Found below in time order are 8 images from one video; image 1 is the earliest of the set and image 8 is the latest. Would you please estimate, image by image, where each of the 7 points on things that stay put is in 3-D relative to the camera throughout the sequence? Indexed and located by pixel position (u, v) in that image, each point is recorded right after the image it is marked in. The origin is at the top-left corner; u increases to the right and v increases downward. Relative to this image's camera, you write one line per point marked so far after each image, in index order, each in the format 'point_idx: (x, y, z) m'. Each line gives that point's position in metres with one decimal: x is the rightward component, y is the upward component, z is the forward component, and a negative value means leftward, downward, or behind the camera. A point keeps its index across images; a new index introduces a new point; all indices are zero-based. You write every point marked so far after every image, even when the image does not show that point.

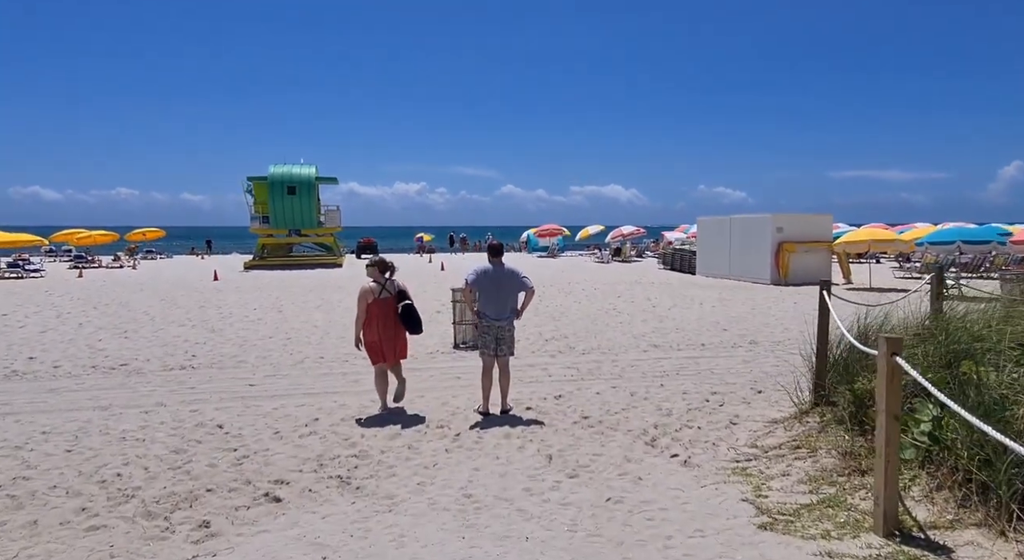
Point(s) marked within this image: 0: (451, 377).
0: (-0.7, -1.0, +7.5) m
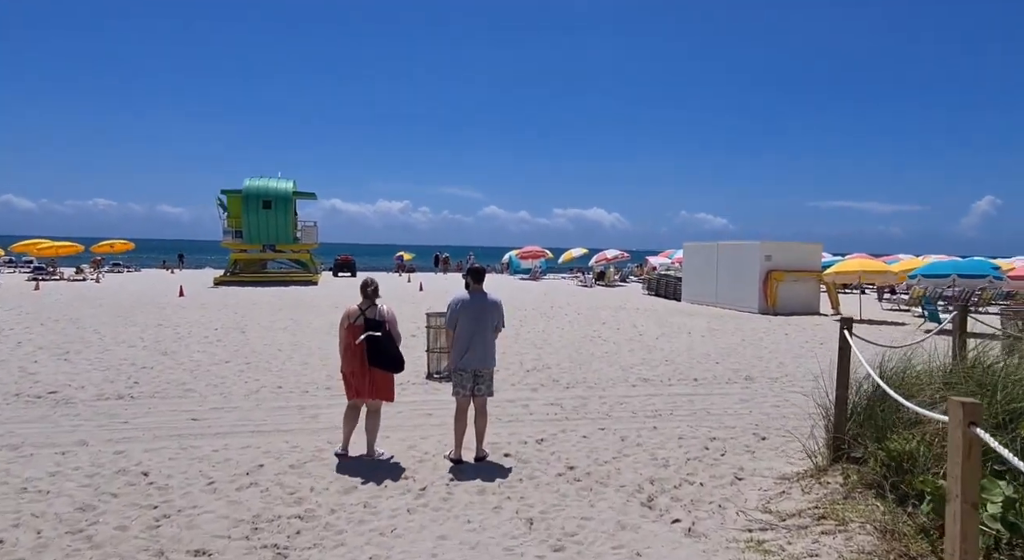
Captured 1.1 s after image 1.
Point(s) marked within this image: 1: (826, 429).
0: (-0.9, -1.3, +6.8) m
1: (+2.4, -1.1, +5.3) m
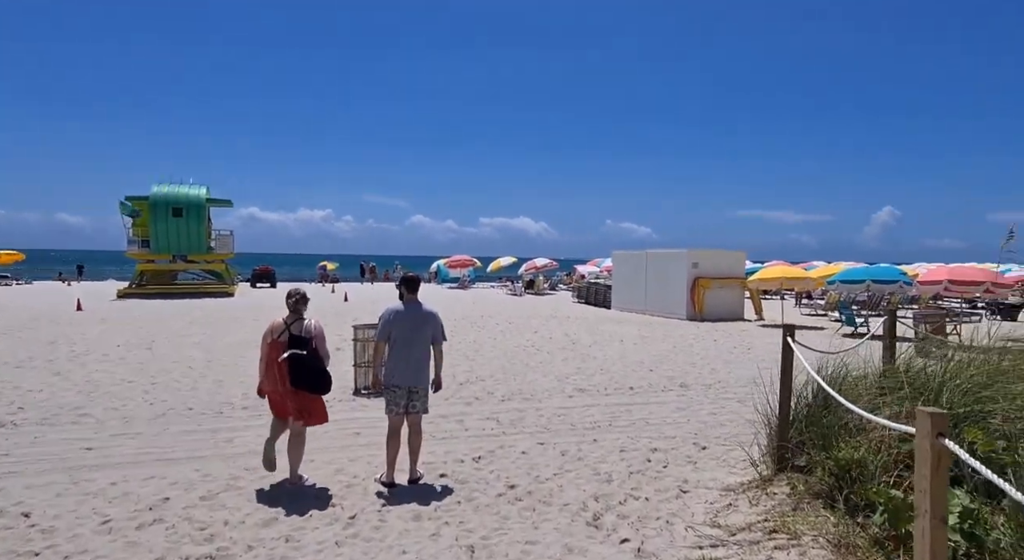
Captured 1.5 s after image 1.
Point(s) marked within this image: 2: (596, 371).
0: (-1.5, -1.4, +6.4) m
1: (+1.9, -1.2, +5.2) m
2: (+1.2, -1.3, +10.1) m
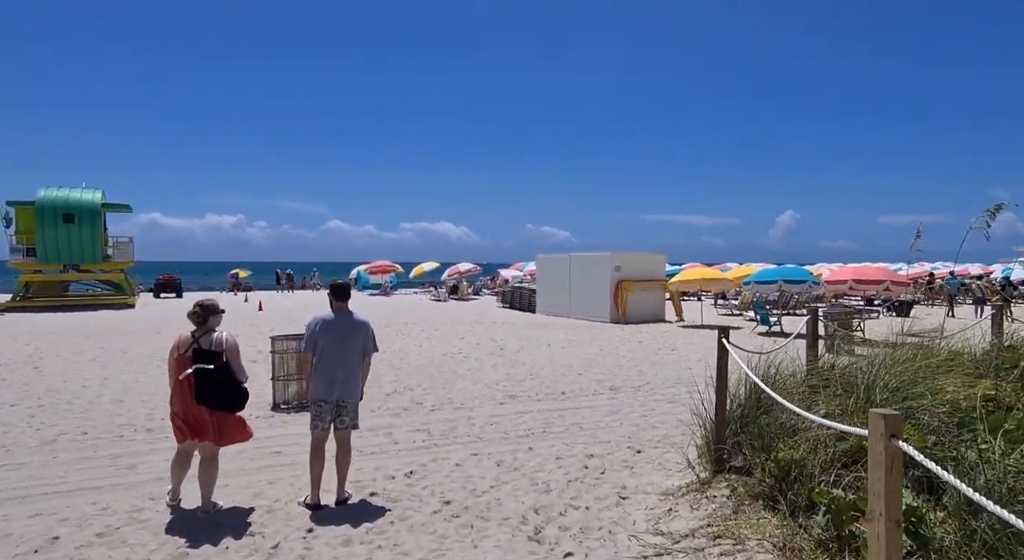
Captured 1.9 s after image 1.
0: (-2.1, -1.5, +6.0) m
1: (+1.4, -1.2, +5.2) m
2: (+0.2, -1.4, +9.9) m
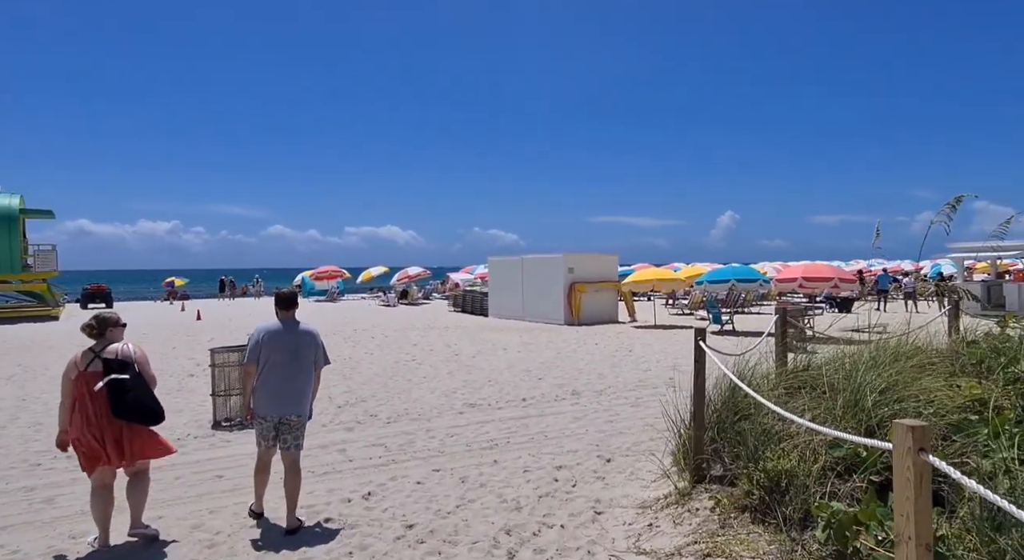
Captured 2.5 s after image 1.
0: (-2.4, -1.5, +5.5) m
1: (+1.2, -1.2, +4.9) m
2: (-0.4, -1.4, +9.6) m
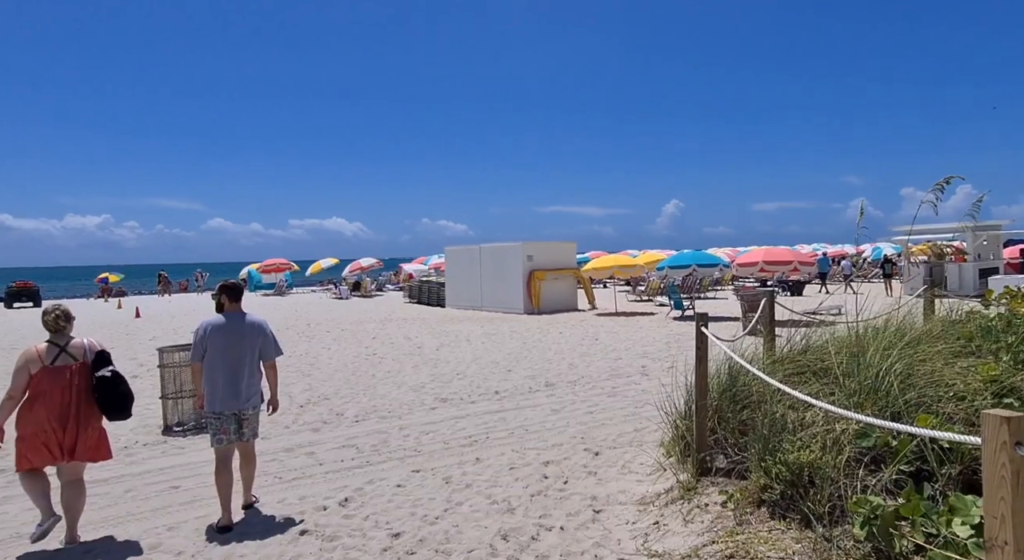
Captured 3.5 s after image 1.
0: (-2.4, -1.5, +4.9) m
1: (+1.1, -1.1, +4.7) m
2: (-0.8, -1.3, +9.2) m
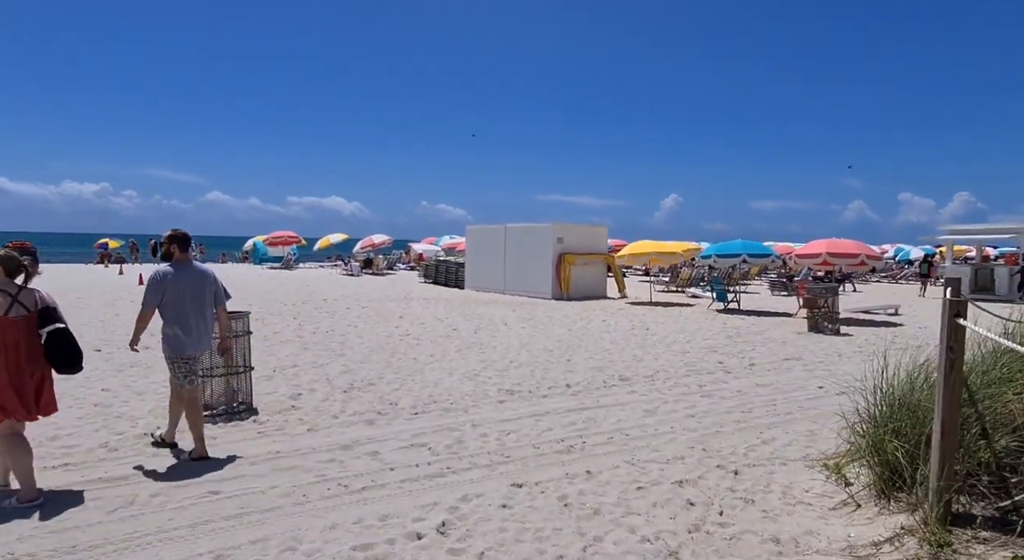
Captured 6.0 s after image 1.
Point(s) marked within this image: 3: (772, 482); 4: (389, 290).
0: (-1.7, -1.2, +3.8) m
1: (+1.9, -0.9, +3.6) m
2: (-0.1, -1.0, +8.1) m
3: (+1.6, -1.2, +4.3) m
4: (-3.2, -0.3, +18.3) m
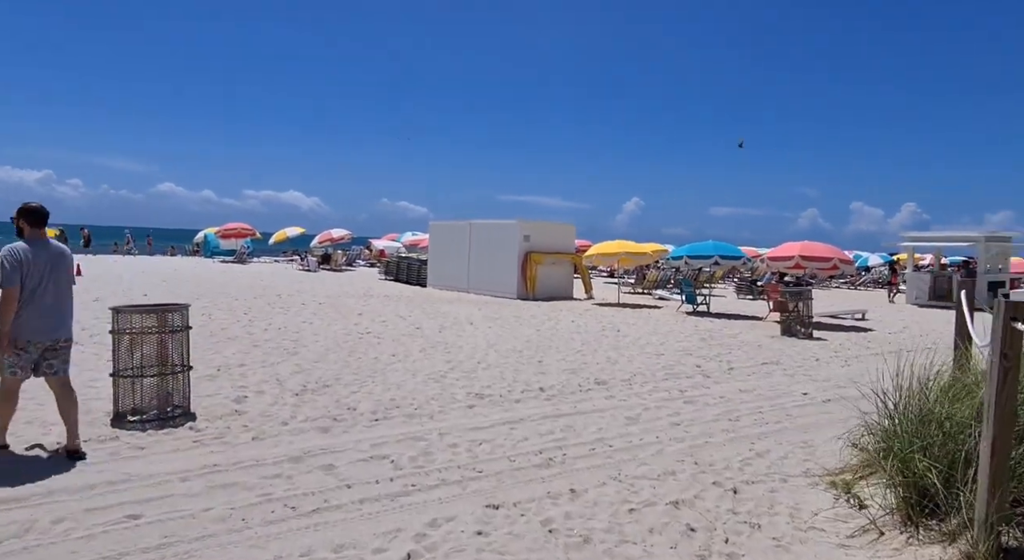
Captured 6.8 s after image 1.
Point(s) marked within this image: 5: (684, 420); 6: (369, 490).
0: (-1.8, -1.1, +3.2) m
1: (+1.8, -0.9, +3.2) m
2: (-0.4, -0.9, +7.6) m
3: (+1.4, -1.2, +3.8) m
4: (-4.1, -0.2, +17.5) m
5: (+1.4, -1.1, +5.6) m
6: (-0.8, -1.1, +3.8) m
